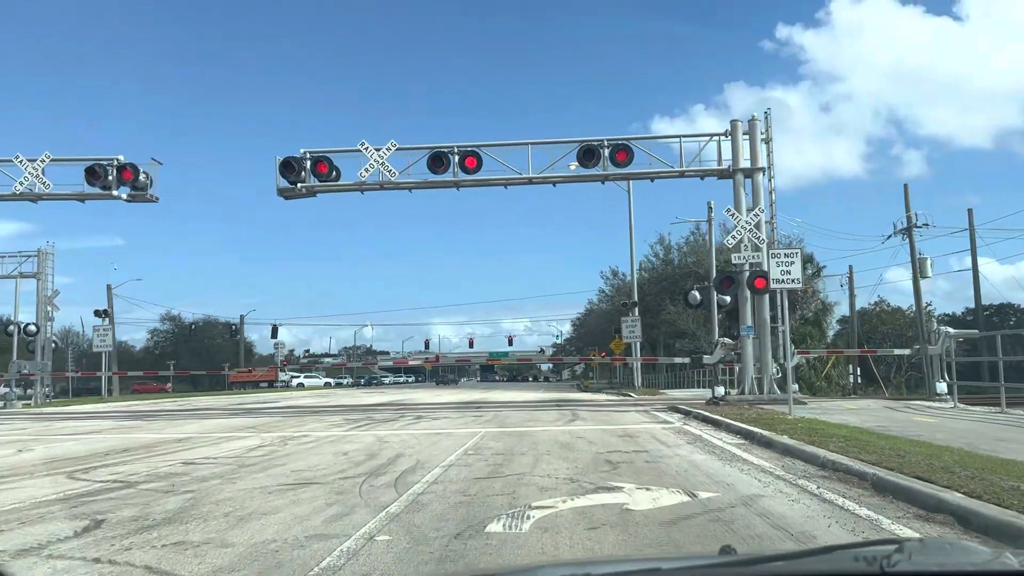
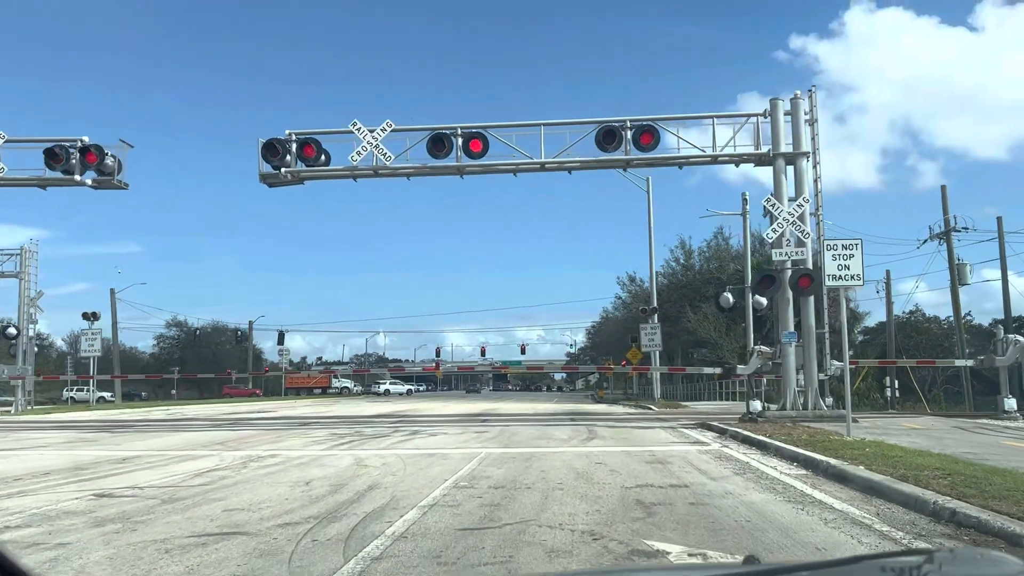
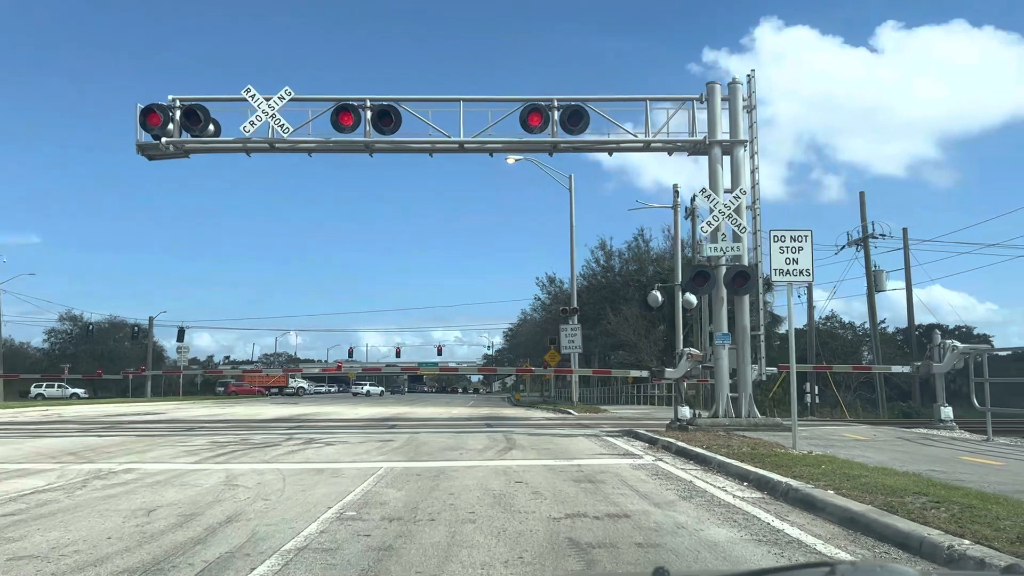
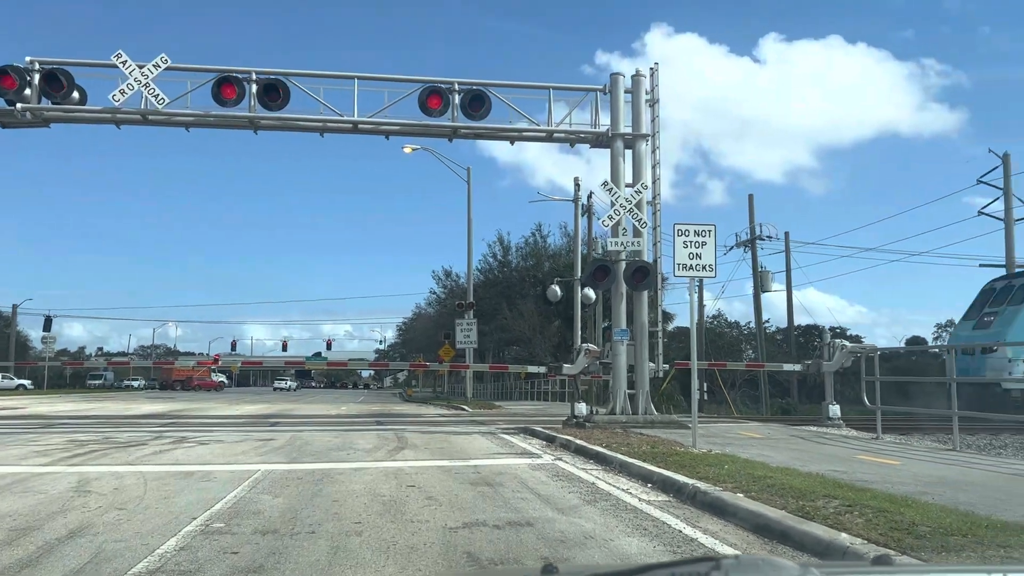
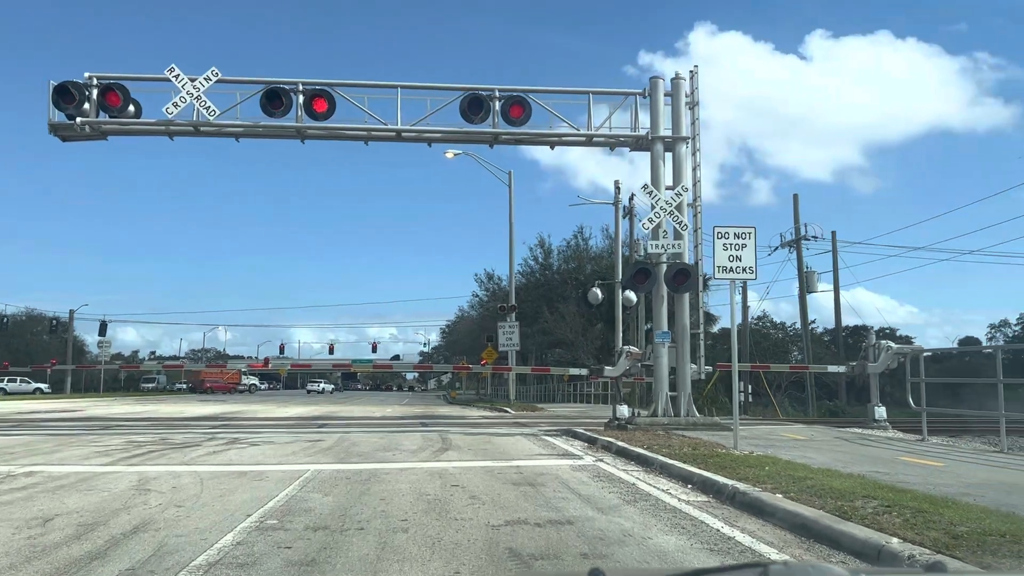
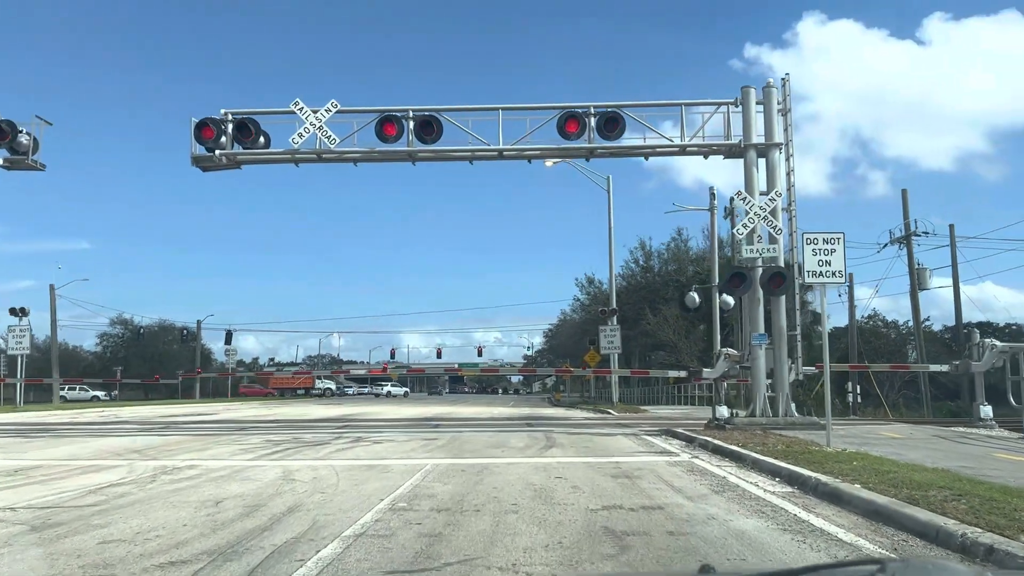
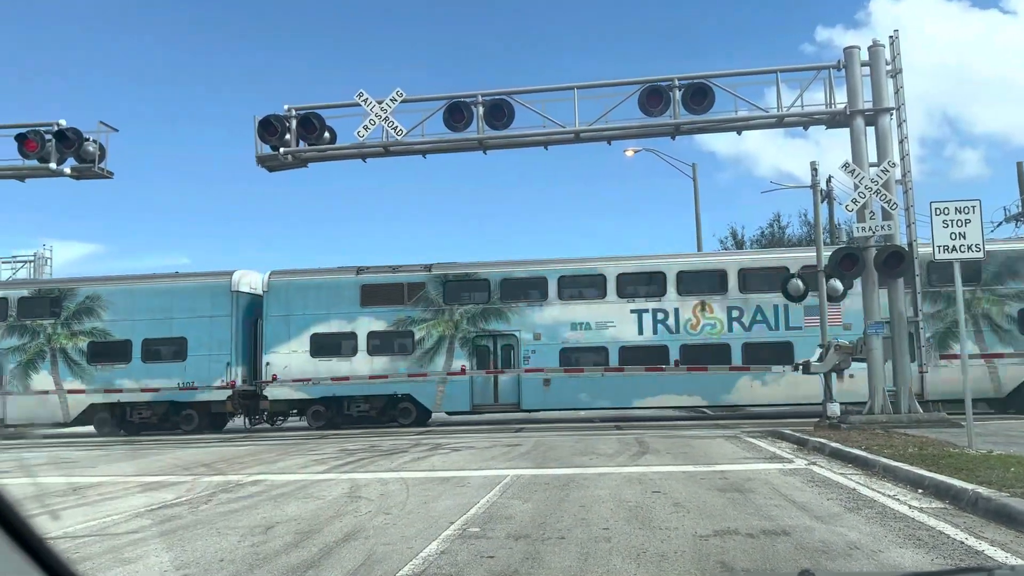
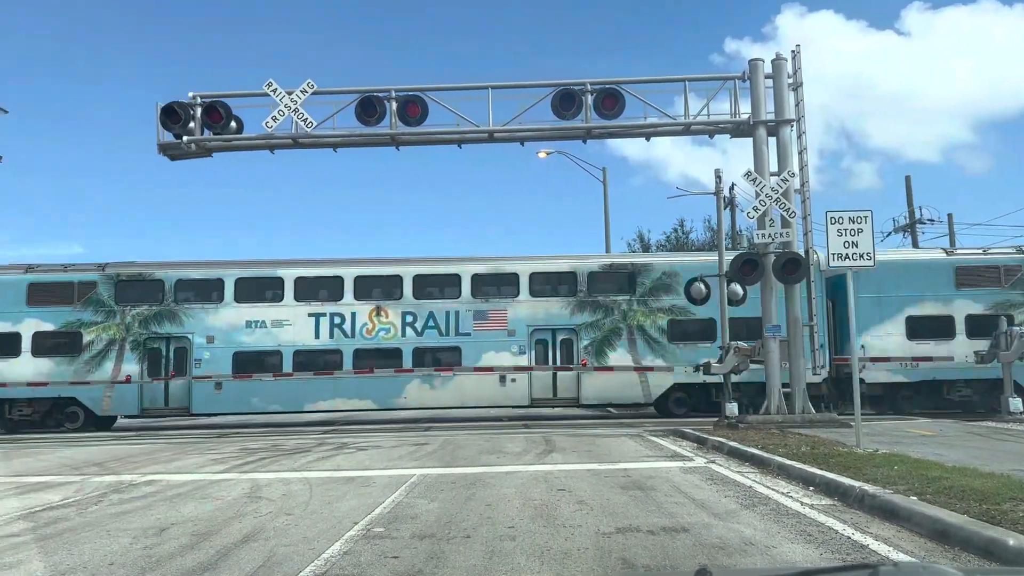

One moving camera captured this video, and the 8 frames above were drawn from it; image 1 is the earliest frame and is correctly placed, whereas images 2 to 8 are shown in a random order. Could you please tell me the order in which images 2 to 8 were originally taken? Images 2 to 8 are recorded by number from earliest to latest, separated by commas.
2, 6, 3, 5, 4, 8, 7
